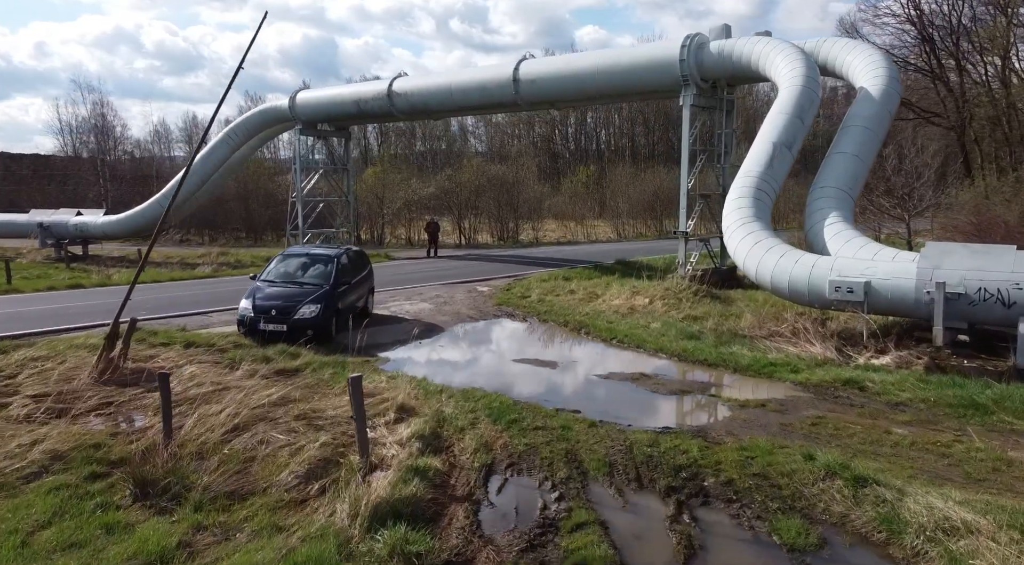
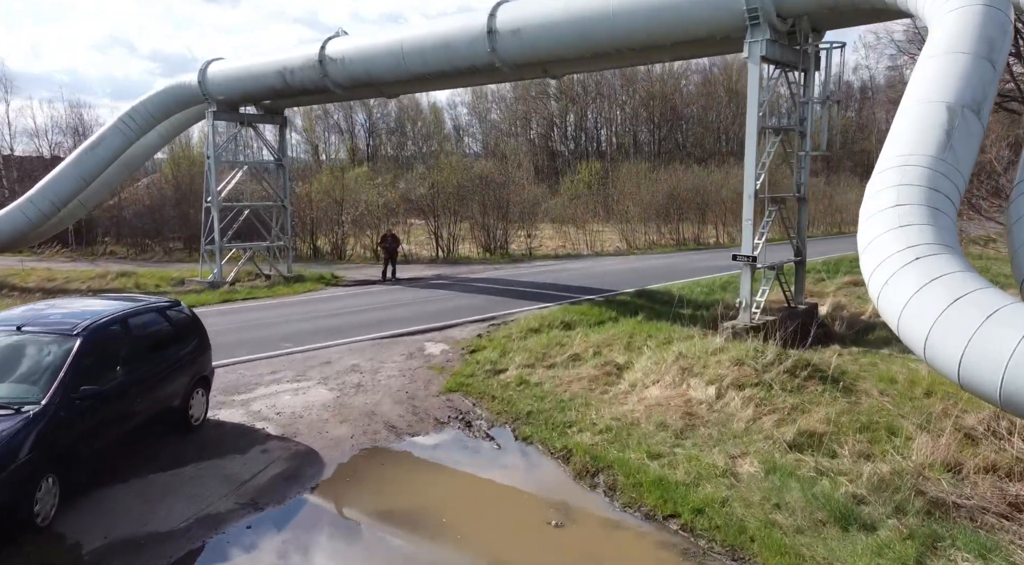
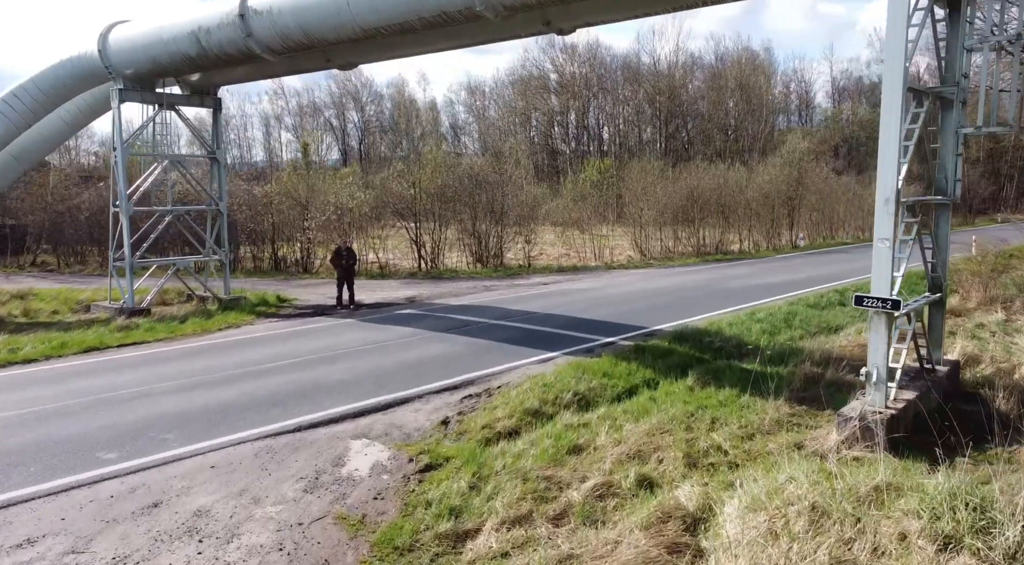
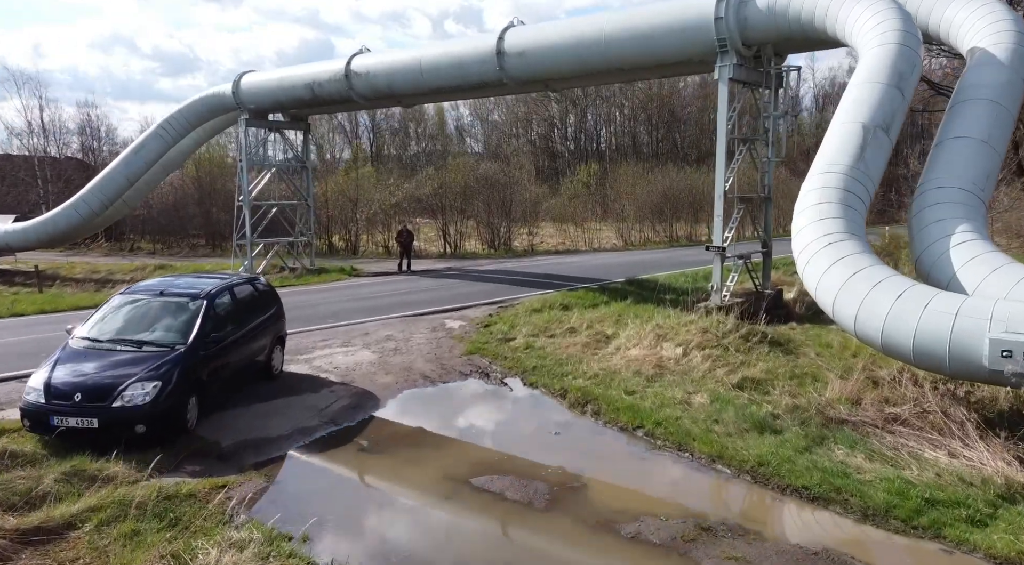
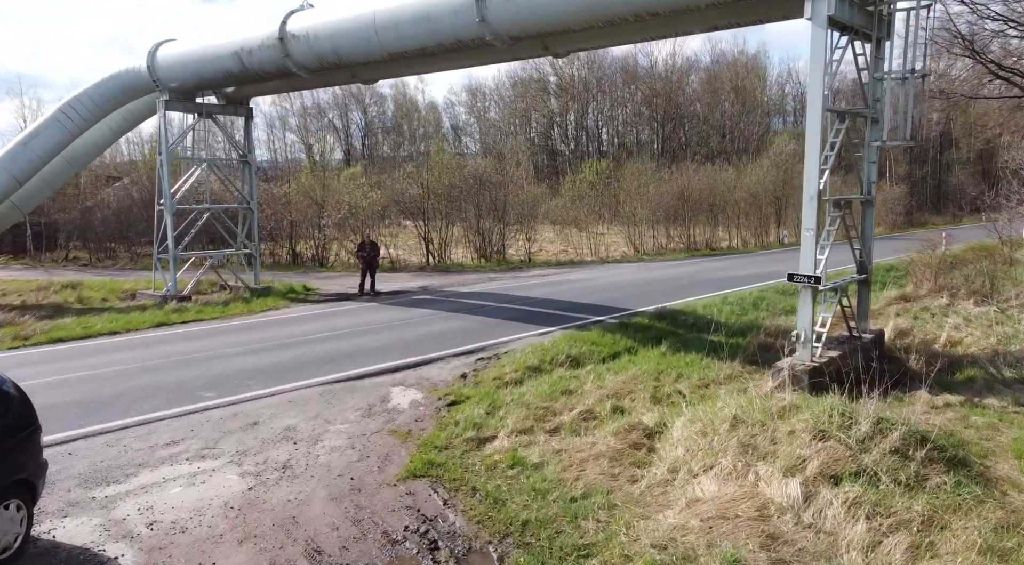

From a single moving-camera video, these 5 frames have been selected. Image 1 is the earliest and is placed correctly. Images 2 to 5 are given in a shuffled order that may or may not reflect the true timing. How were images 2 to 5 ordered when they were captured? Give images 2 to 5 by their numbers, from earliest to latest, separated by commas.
4, 2, 5, 3
